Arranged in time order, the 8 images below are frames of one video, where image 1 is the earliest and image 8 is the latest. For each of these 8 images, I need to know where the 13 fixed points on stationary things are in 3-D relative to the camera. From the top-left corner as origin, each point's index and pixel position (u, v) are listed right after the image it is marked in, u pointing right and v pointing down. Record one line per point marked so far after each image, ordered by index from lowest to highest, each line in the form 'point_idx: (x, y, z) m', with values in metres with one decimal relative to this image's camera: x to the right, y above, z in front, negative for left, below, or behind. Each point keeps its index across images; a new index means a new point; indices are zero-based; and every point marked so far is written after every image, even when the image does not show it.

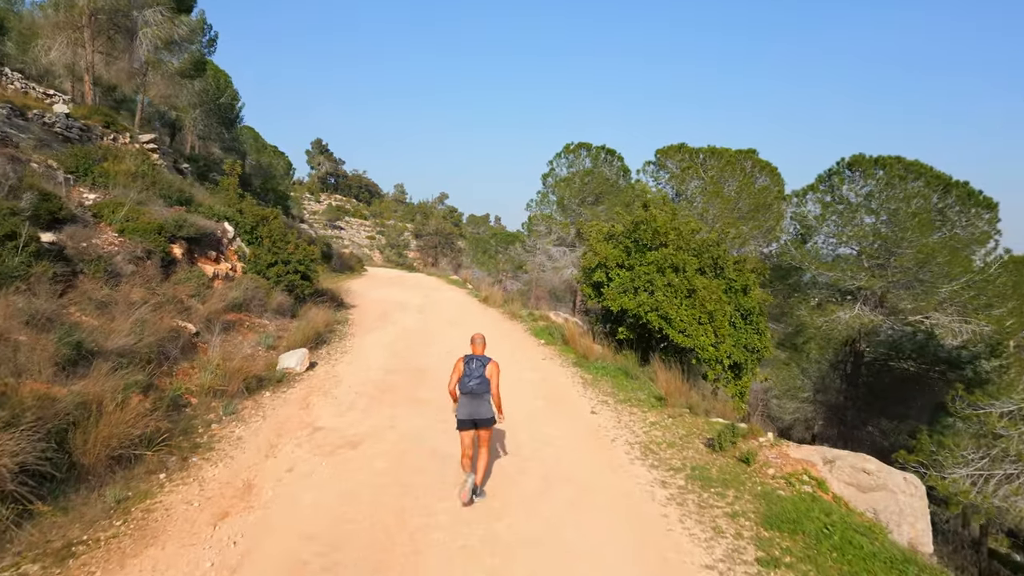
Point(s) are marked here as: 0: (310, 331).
0: (-3.1, -0.7, +10.9) m
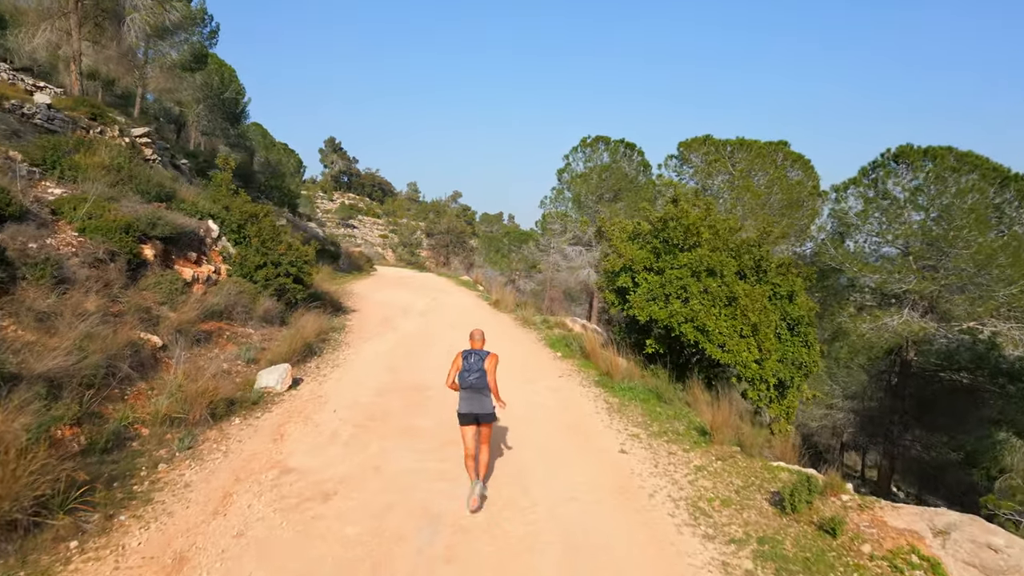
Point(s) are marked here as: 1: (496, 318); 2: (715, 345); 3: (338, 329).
0: (-2.9, -0.7, +9.7) m
1: (-0.3, -0.6, +13.9) m
2: (+2.3, -0.6, +8.0) m
3: (-2.9, -0.7, +12.0) m
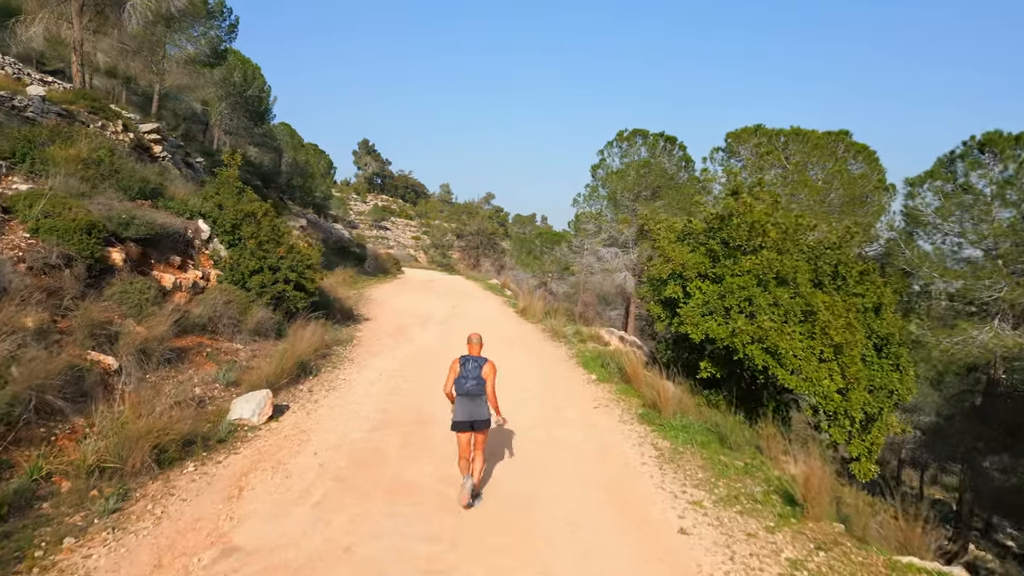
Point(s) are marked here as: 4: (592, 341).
0: (-2.6, -0.8, +8.4) m
1: (+0.2, -0.7, +12.4) m
2: (+2.5, -0.8, +6.5) m
3: (-2.5, -0.8, +10.7) m
4: (+1.2, -0.8, +10.8) m
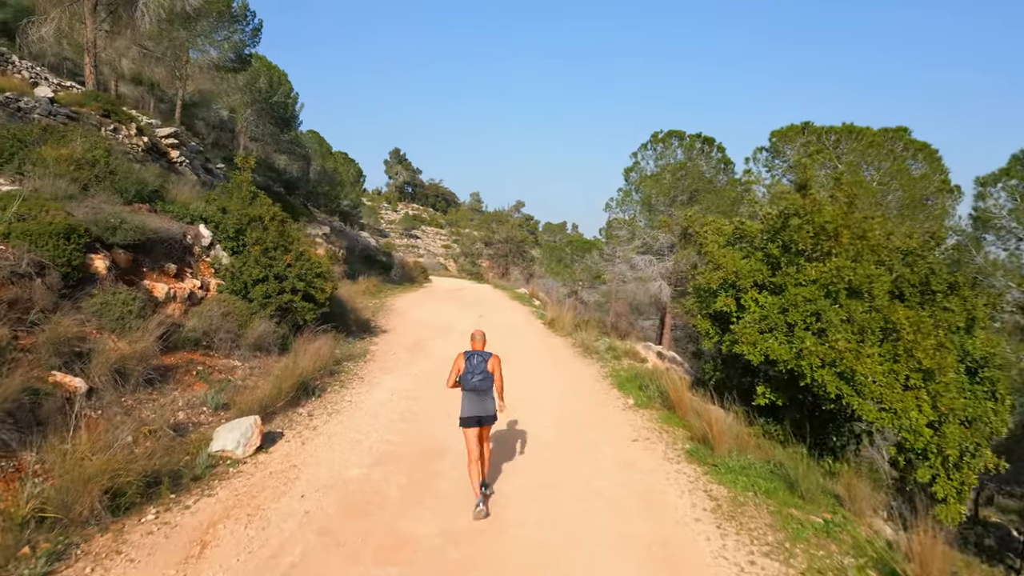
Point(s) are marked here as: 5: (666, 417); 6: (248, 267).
0: (-2.3, -1.0, +7.5) m
1: (+0.6, -0.9, +11.4) m
2: (+2.7, -0.8, +5.4) m
3: (-2.2, -1.0, +9.8) m
4: (+1.6, -1.0, +9.7) m
5: (+1.4, -1.2, +6.6) m
6: (-3.4, +0.3, +9.2) m
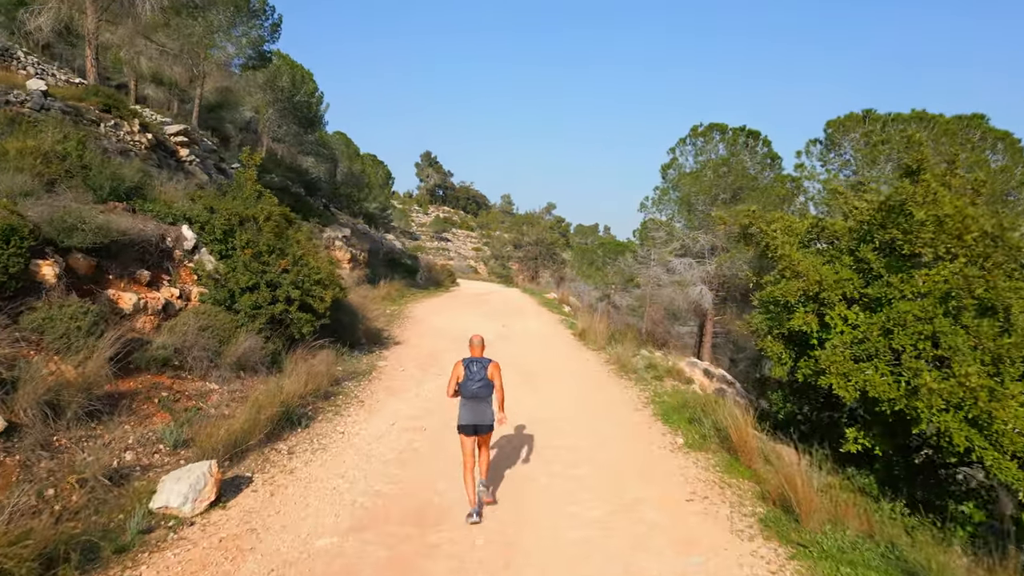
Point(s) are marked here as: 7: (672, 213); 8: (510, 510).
0: (-2.1, -1.1, +6.4) m
1: (+1.0, -1.0, +10.1) m
2: (+2.8, -0.9, +4.0) m
3: (-1.9, -1.1, +8.6) m
4: (+1.9, -1.1, +8.4) m
5: (+1.6, -1.3, +5.2) m
6: (-3.1, +0.2, +8.1) m
7: (+4.5, +2.1, +20.0) m
8: (0.0, -1.4, +4.6) m
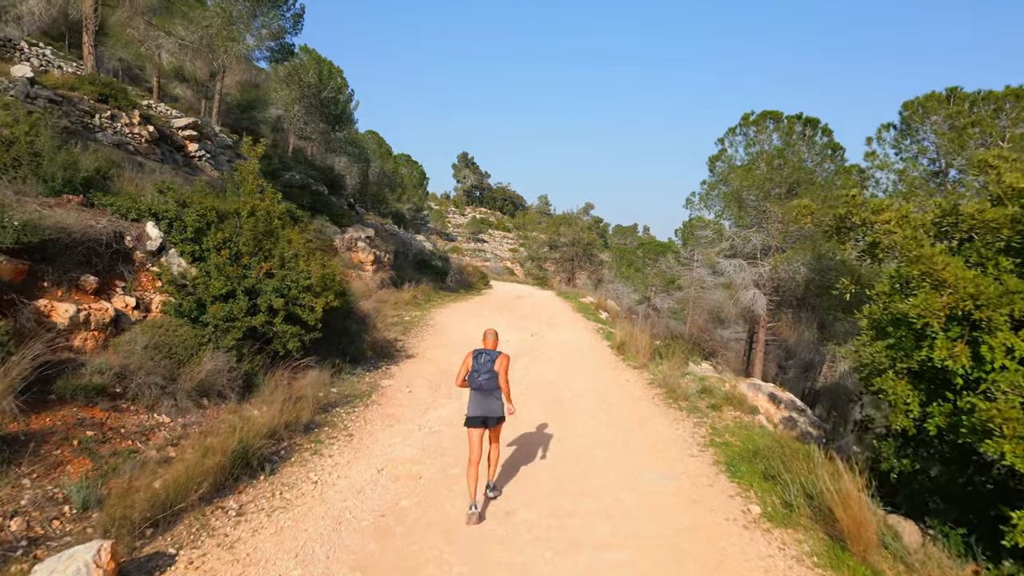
0: (-2.0, -1.1, +5.0) m
1: (+1.3, -1.1, +8.6) m
2: (+2.8, -1.0, +2.4) m
3: (-1.6, -1.2, +7.3) m
4: (+2.1, -1.1, +6.8) m
5: (+1.6, -1.4, +3.7) m
6: (-2.9, +0.1, +6.8) m
7: (+5.3, +2.0, +18.3) m
8: (0.0, -1.5, +3.2) m
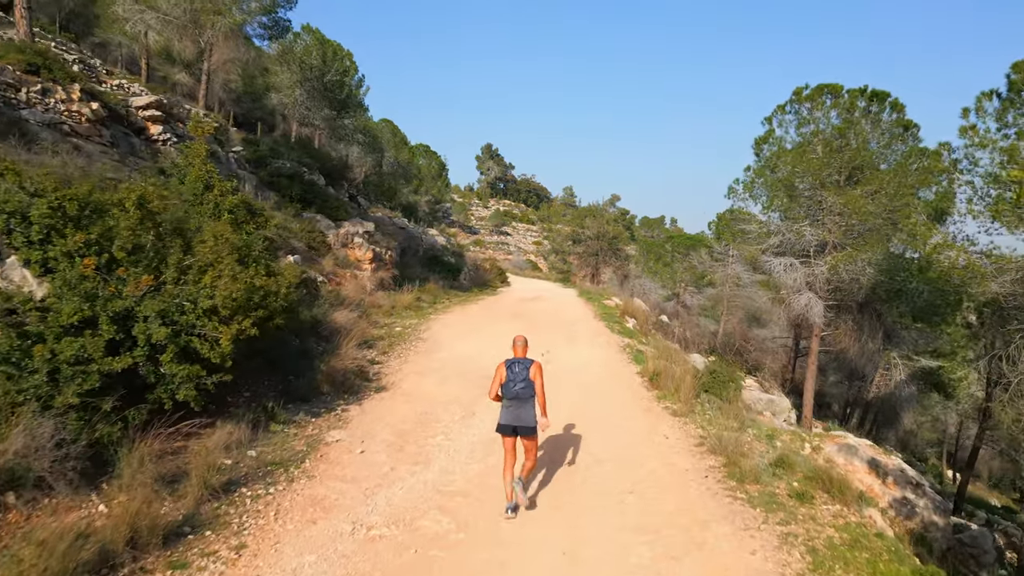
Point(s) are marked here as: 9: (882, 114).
0: (-2.2, -1.3, +2.9) m
1: (+1.3, -1.2, +6.4) m
2: (+2.5, -1.2, +0.1) m
3: (-1.7, -1.3, +5.1) m
4: (+2.0, -1.3, +4.5) m
5: (+1.4, -1.6, +1.4) m
6: (-3.0, -0.1, +4.7) m
7: (+5.6, +1.9, +15.8) m
8: (-0.2, -1.7, +1.0) m
9: (+7.5, +3.6, +14.4) m
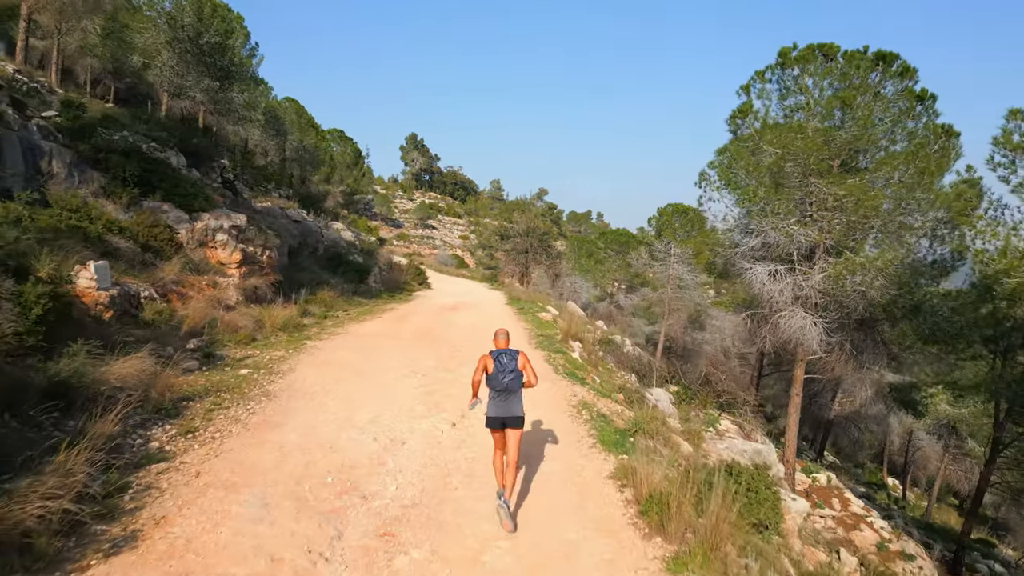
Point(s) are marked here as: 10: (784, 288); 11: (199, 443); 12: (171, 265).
0: (-2.4, -1.7, -1.0) m
1: (+0.7, -1.5, +2.9) m
2: (+2.6, -1.6, -3.3) m
3: (-2.1, -1.6, +1.3) m
4: (+1.6, -1.6, +1.1) m
5: (+1.3, -1.9, -2.1) m
6: (-3.4, -0.4, +0.7) m
7: (+4.1, +1.7, +12.7) m
8: (-0.3, -2.1, -2.6) m
9: (+6.0, +3.3, +11.5) m
10: (+4.3, 0.0, +11.1) m
11: (-2.4, -1.2, +5.7) m
12: (-5.6, +0.4, +11.8) m
